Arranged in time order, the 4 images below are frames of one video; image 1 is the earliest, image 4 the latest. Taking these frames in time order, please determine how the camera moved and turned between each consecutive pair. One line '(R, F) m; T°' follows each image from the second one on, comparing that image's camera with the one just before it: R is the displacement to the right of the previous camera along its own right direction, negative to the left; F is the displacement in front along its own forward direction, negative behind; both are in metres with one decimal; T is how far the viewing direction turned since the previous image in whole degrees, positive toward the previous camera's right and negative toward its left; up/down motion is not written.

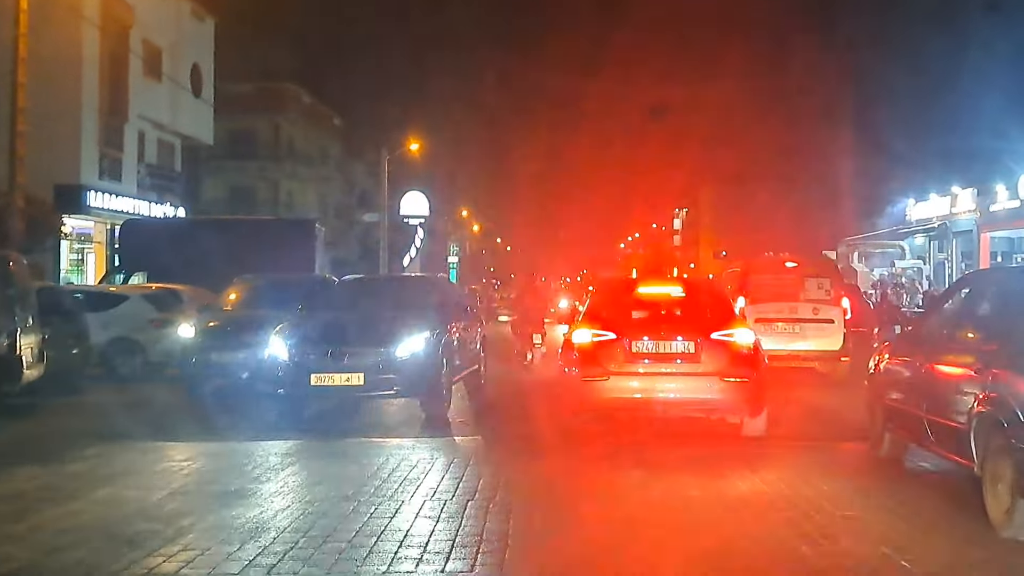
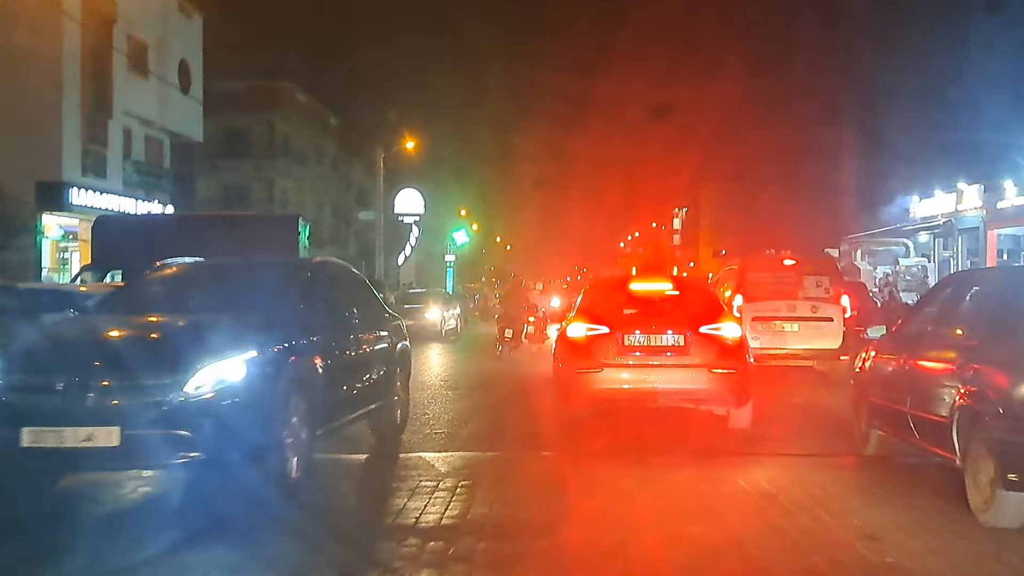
(+0.2, +0.5) m; 0°
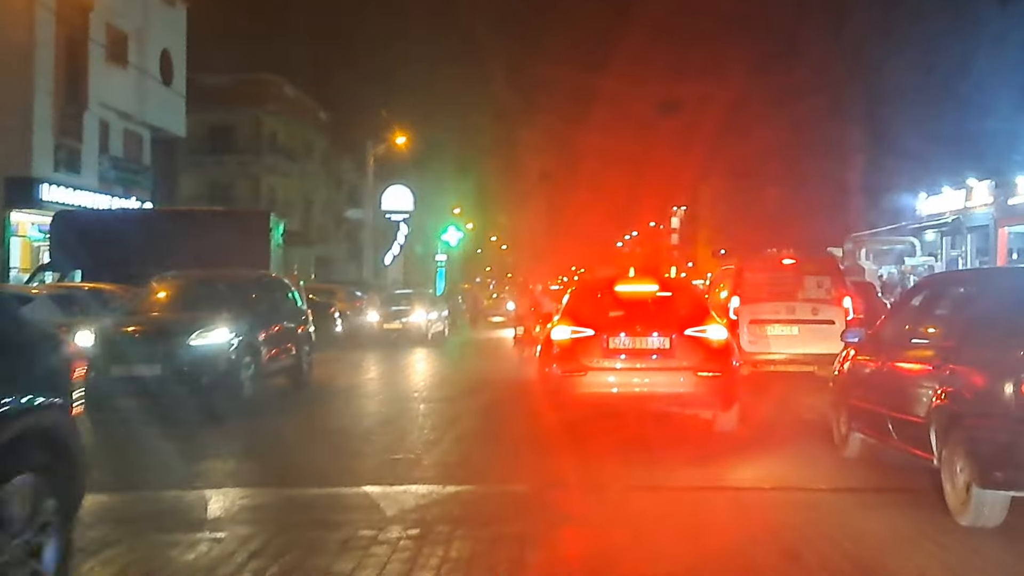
(+0.1, +0.8) m; 0°
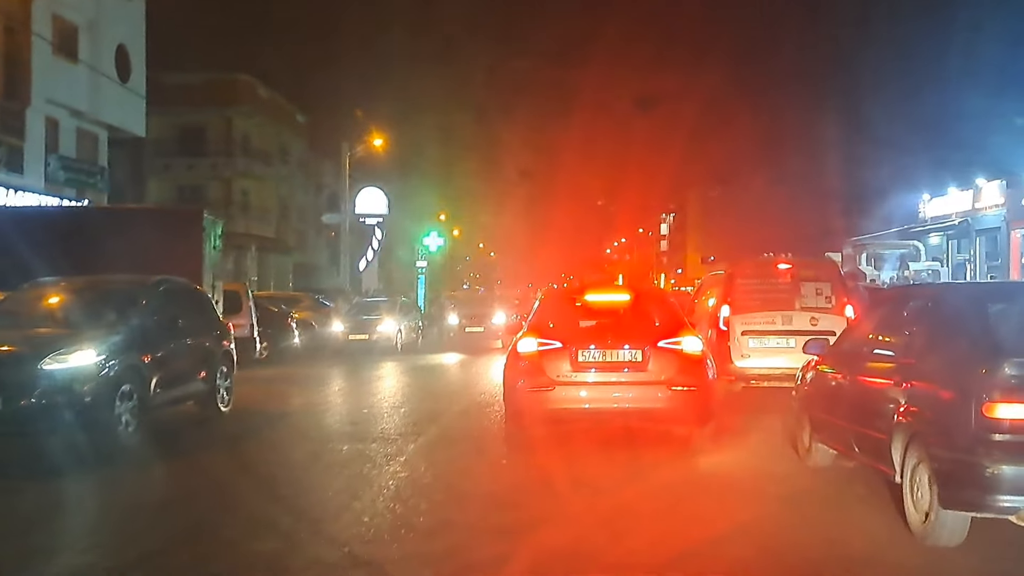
(+0.3, +1.4) m; 0°
